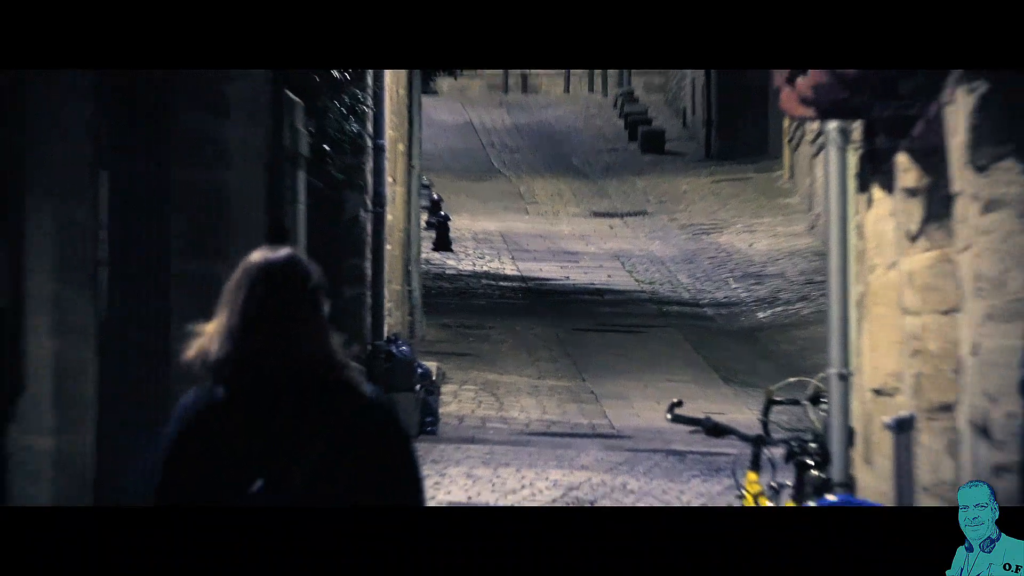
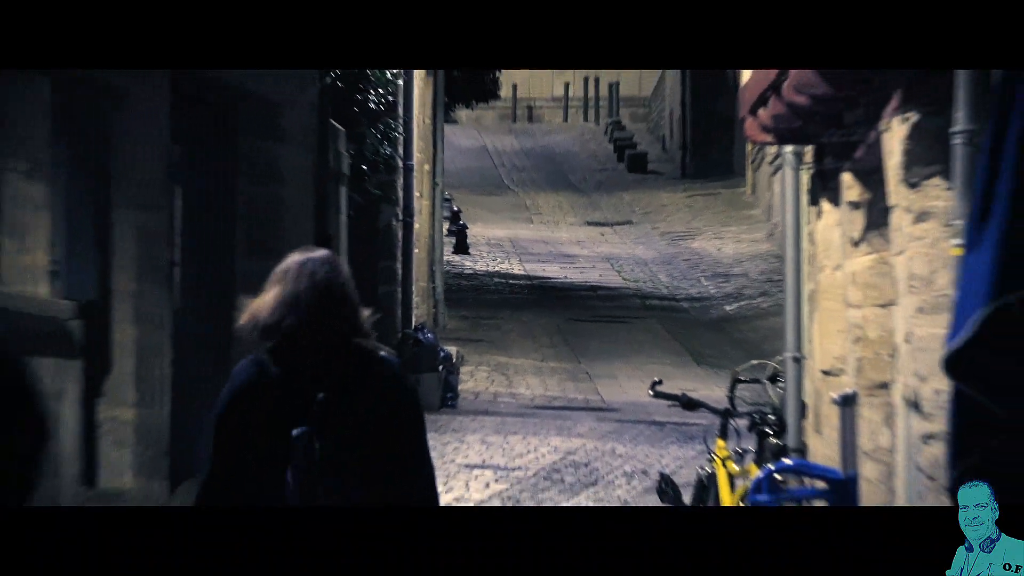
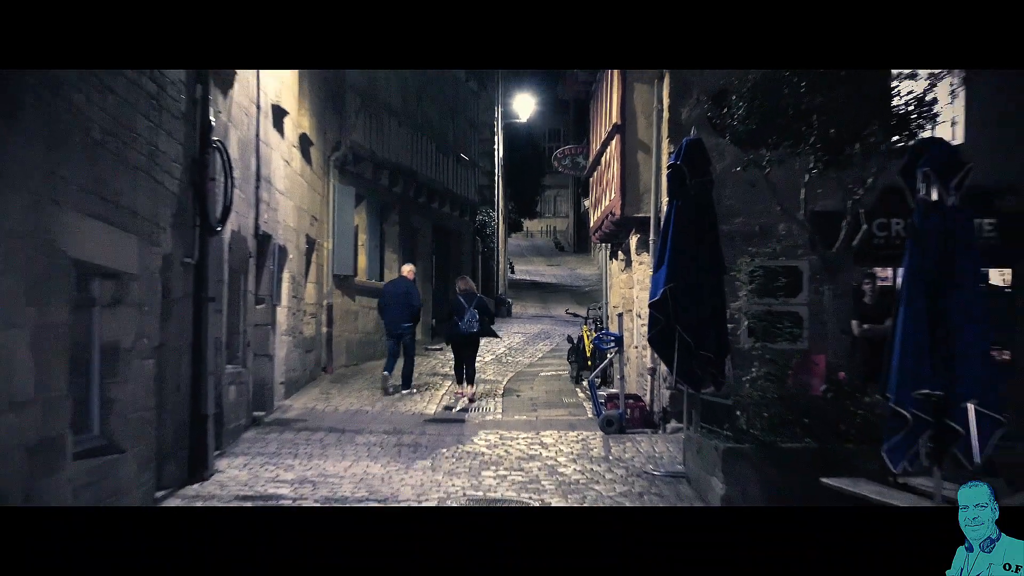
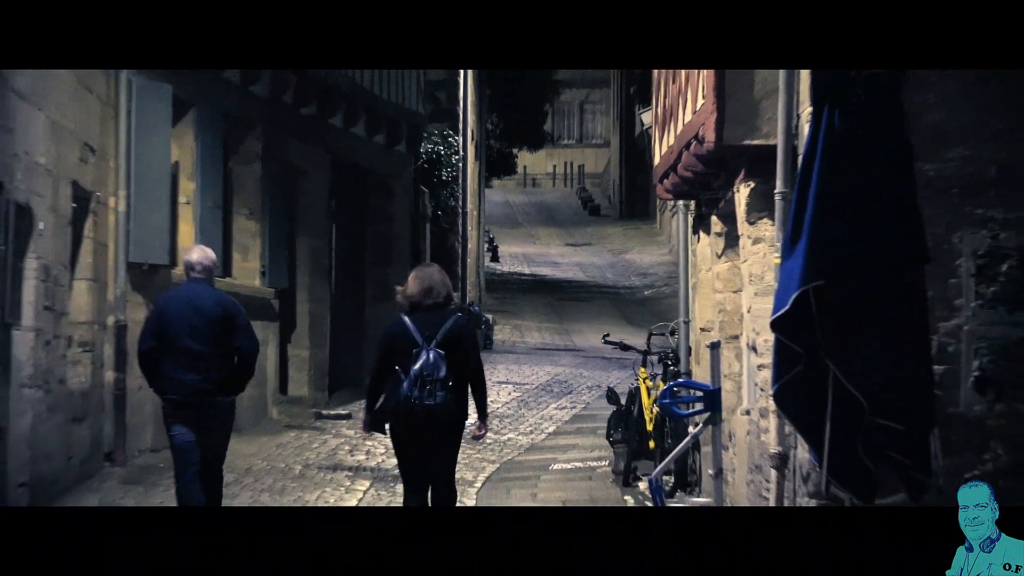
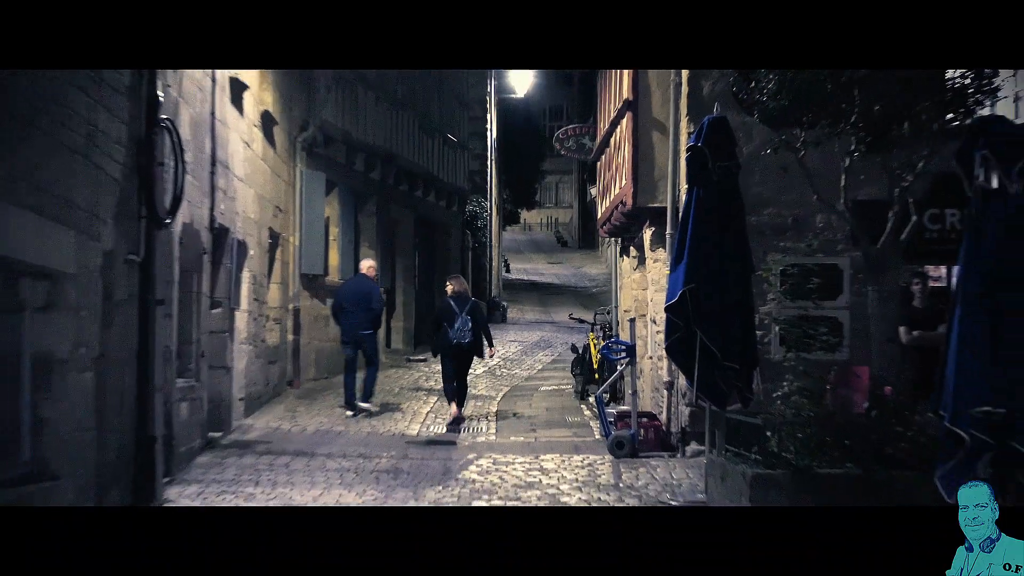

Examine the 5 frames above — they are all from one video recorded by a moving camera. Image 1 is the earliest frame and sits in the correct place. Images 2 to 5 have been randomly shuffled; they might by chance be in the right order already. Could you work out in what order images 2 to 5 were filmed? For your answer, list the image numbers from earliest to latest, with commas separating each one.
2, 4, 5, 3
